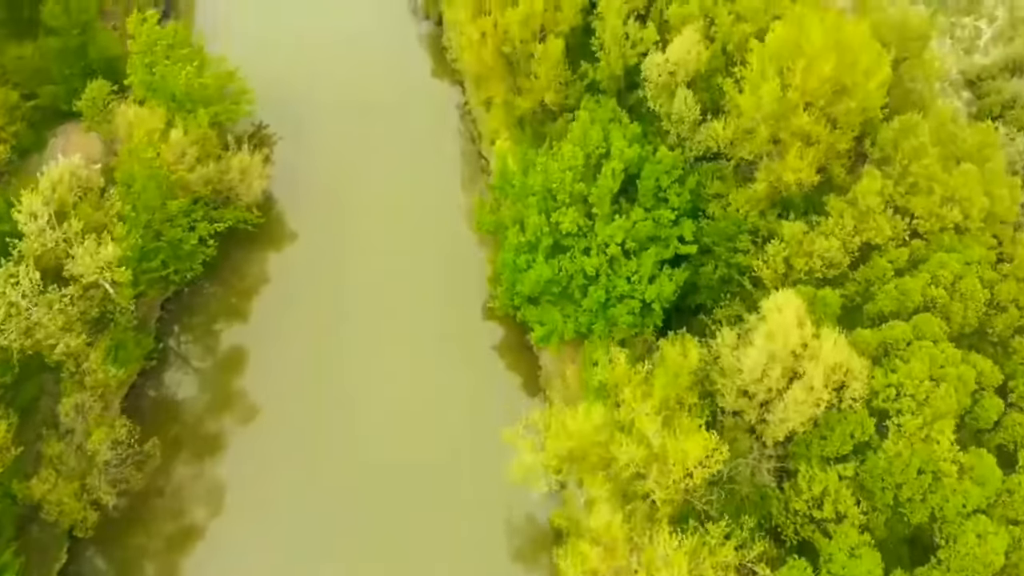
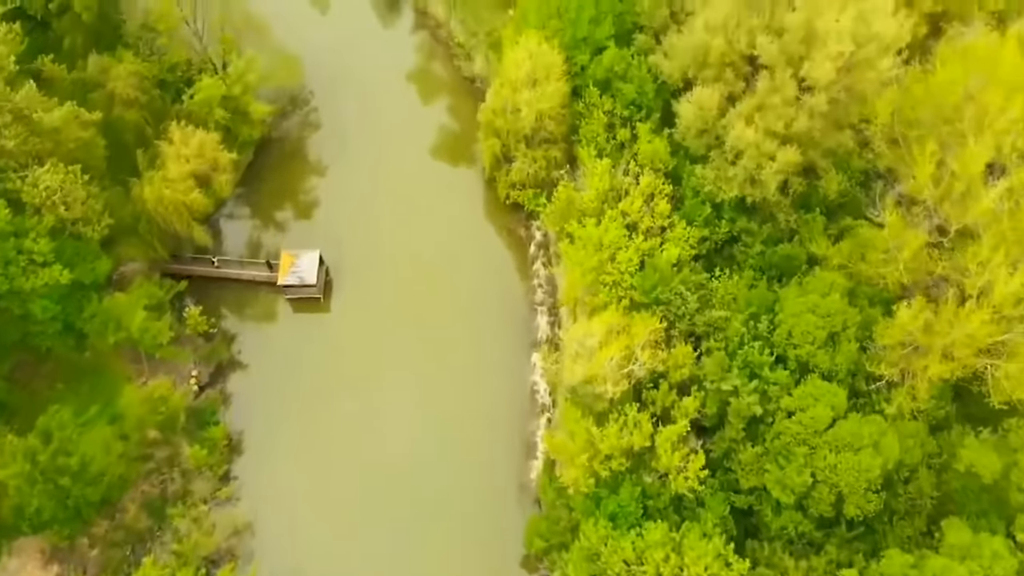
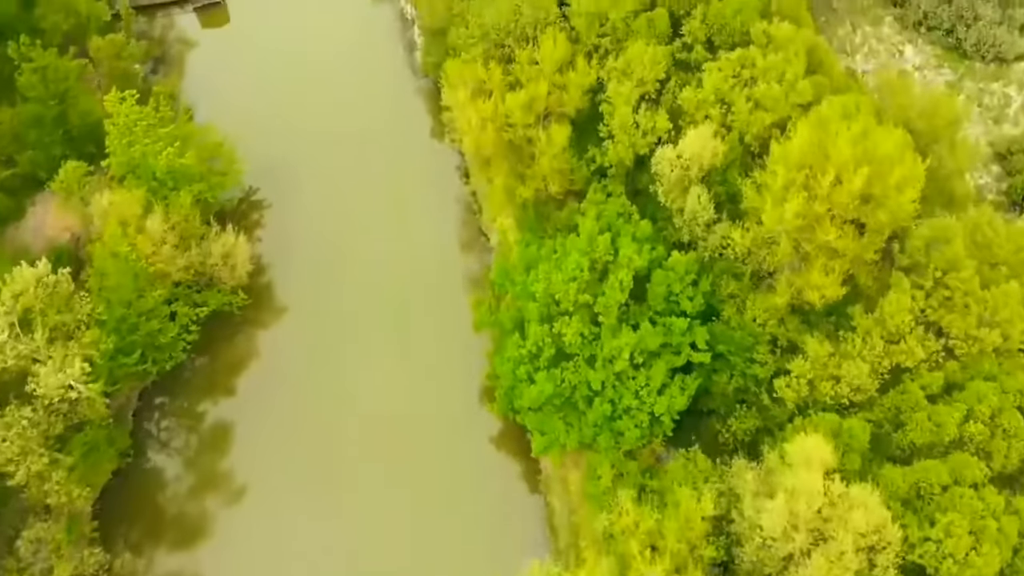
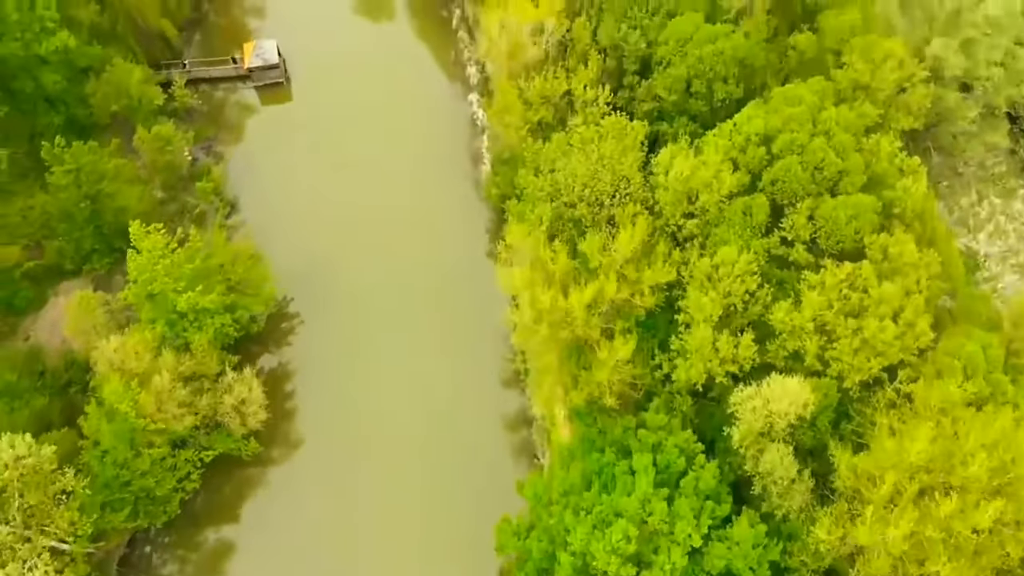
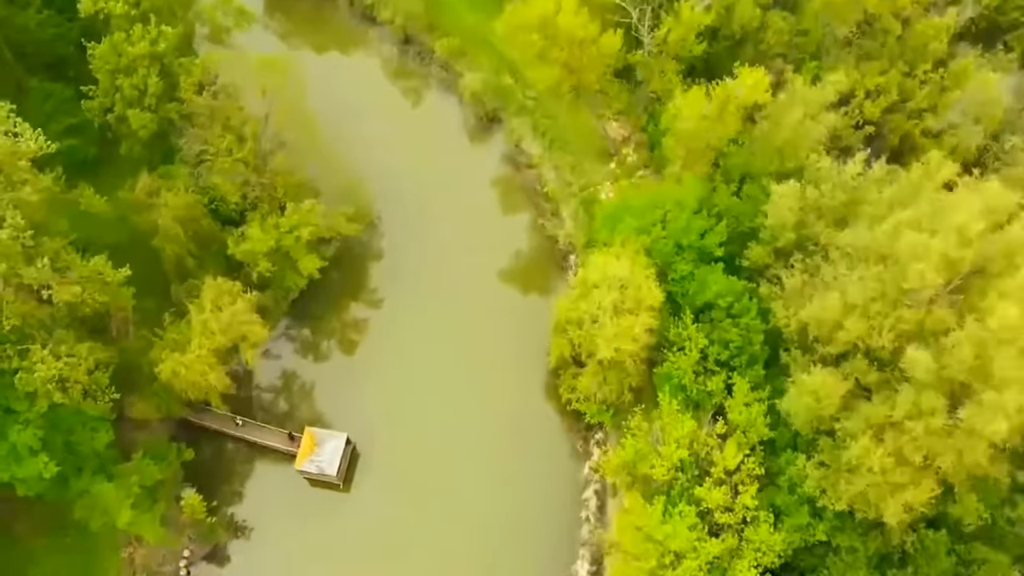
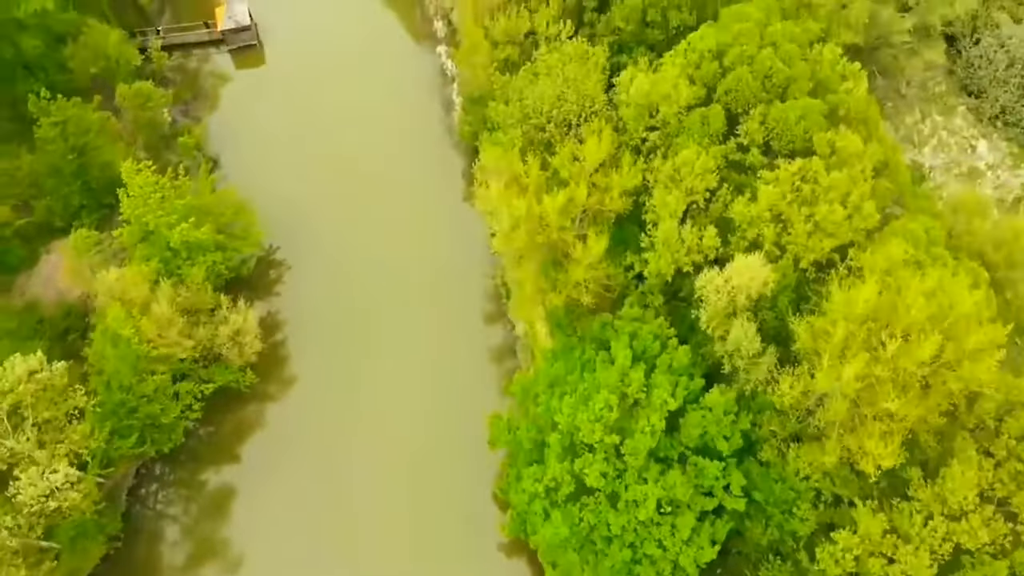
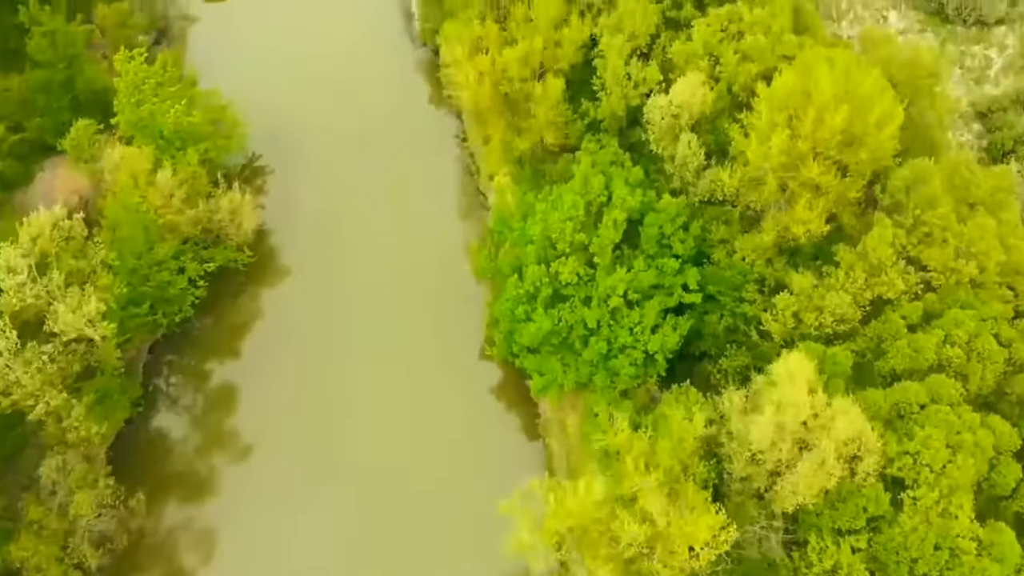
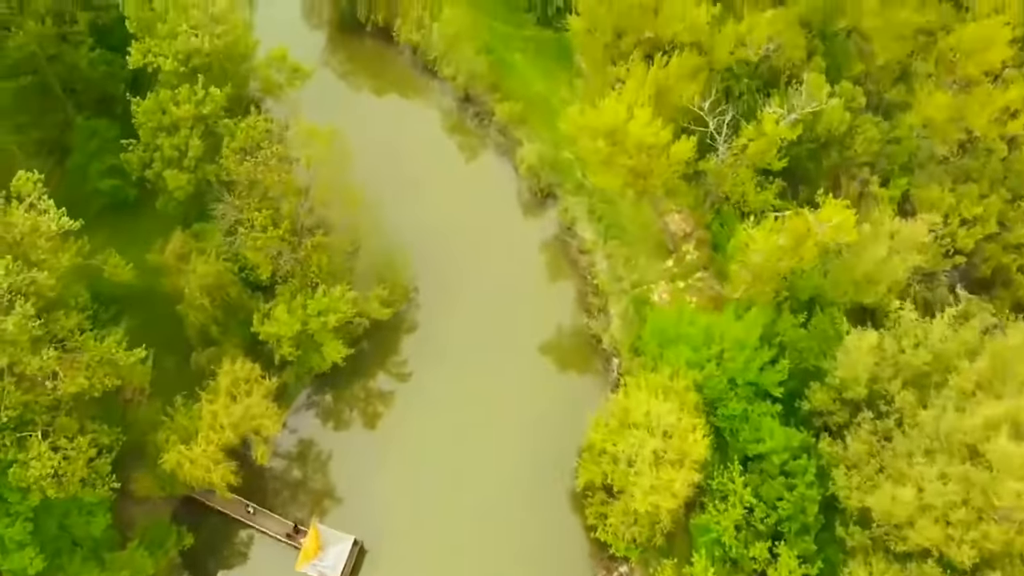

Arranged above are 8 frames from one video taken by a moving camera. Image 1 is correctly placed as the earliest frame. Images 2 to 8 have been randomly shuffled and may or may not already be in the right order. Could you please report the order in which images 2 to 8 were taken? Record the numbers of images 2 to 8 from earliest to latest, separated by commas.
7, 3, 6, 4, 2, 5, 8
